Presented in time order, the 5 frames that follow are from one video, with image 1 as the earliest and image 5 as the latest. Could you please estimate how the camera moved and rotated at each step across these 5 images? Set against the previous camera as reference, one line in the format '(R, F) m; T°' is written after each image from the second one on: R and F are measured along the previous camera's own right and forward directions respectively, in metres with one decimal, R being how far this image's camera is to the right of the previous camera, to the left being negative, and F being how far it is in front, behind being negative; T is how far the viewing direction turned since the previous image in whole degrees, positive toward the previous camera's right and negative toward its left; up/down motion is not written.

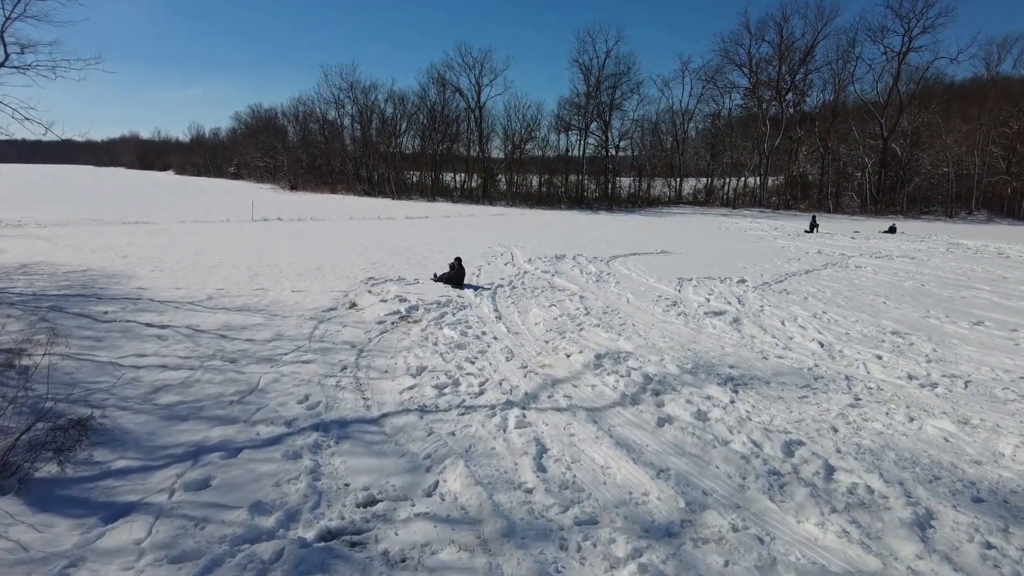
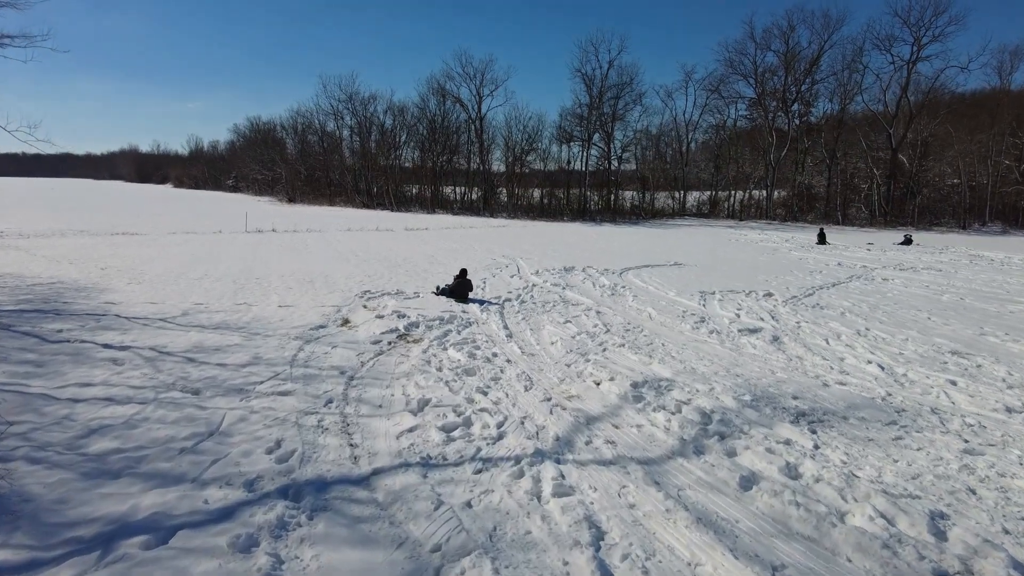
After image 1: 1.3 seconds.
(-0.2, +1.1) m; 0°
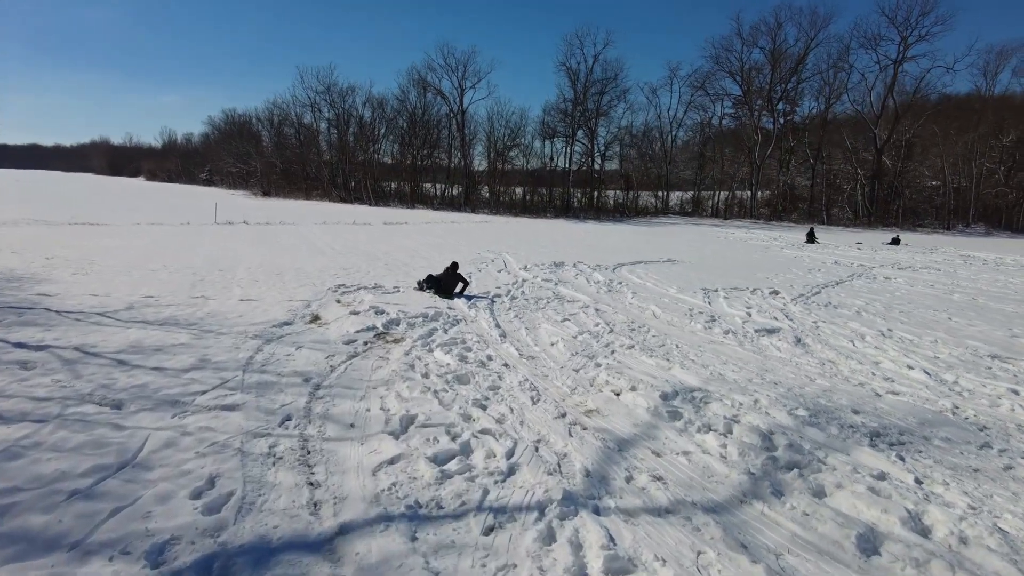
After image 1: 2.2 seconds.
(-0.2, +1.0) m; +2°
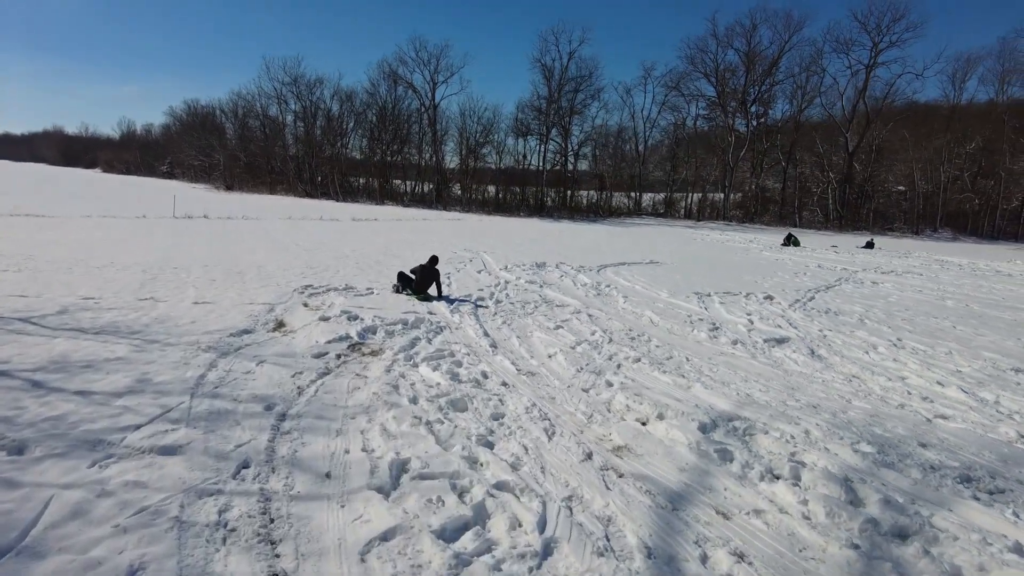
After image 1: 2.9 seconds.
(-0.3, +0.8) m; +3°
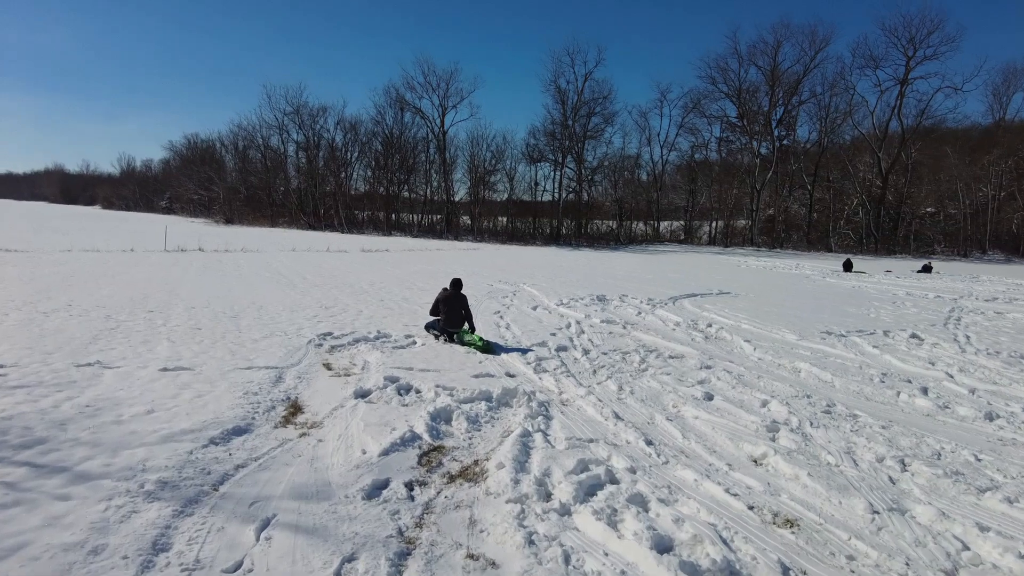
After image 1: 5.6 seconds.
(-1.0, +2.7) m; 0°
